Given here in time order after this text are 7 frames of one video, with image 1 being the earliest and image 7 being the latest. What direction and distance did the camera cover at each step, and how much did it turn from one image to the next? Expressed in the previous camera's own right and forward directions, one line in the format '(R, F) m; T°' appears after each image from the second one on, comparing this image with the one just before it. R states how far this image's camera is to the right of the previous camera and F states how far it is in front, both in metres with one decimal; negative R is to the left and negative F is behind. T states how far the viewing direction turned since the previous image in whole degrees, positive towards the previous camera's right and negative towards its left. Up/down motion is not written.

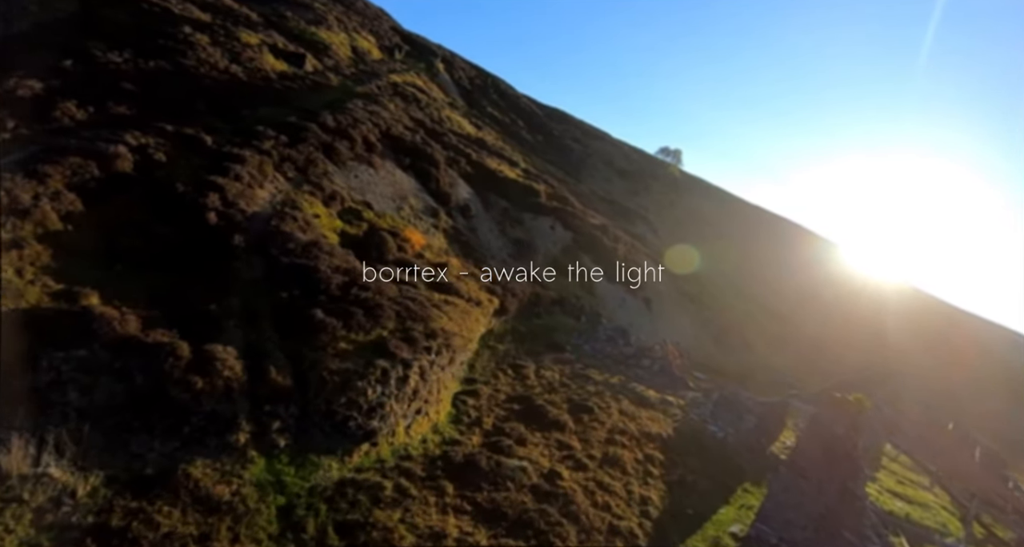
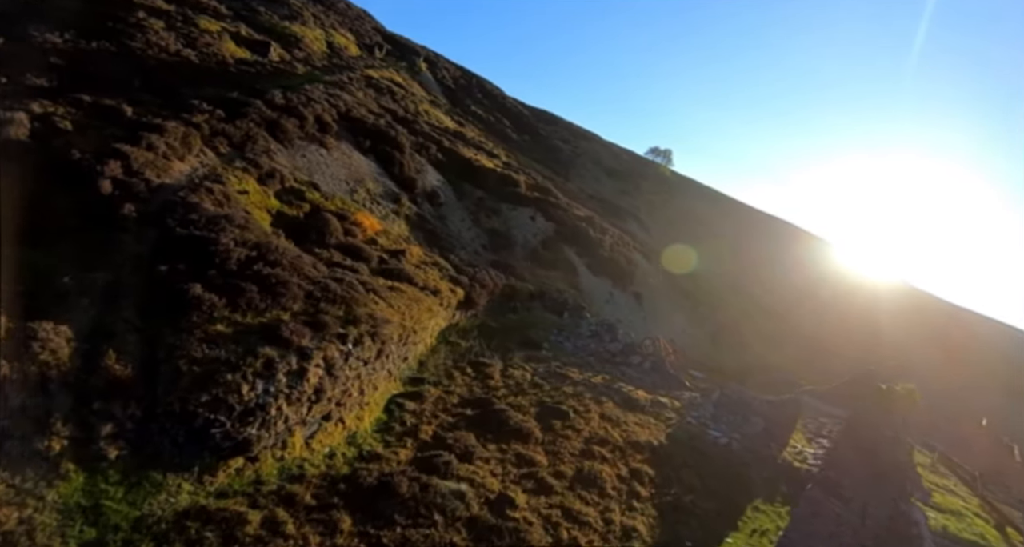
(+1.3, +4.0) m; +1°
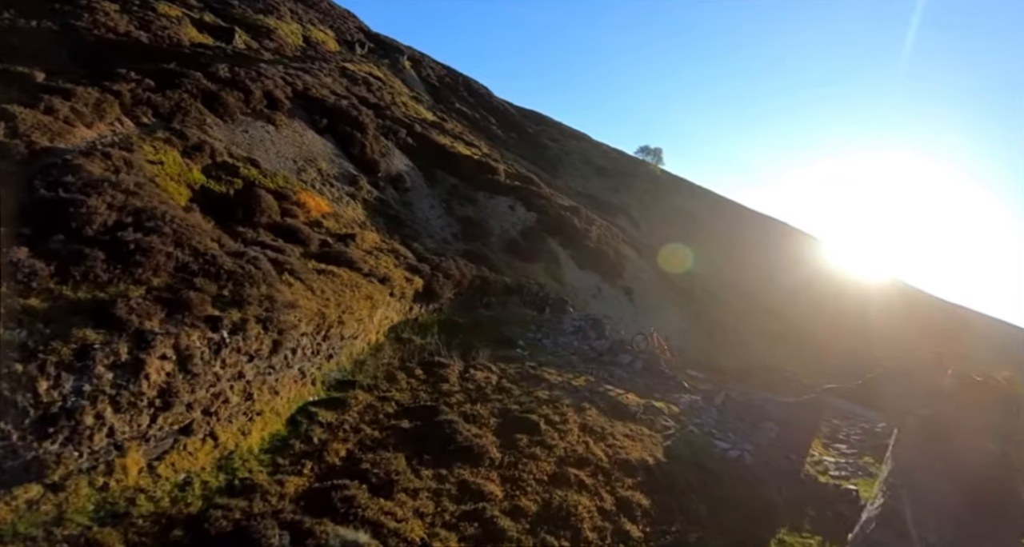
(+1.0, +3.6) m; +1°
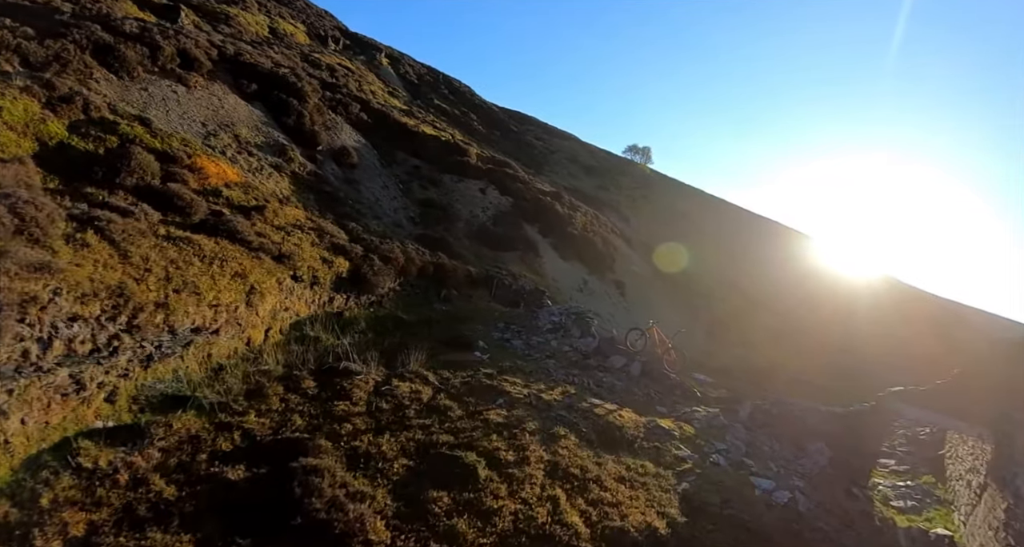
(+1.0, +4.9) m; +1°
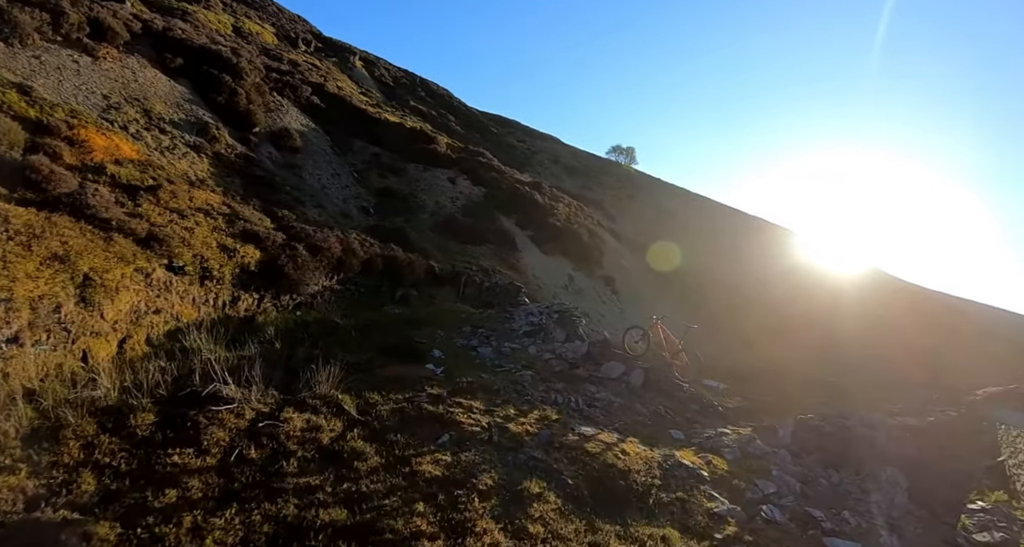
(+0.5, +3.4) m; +1°
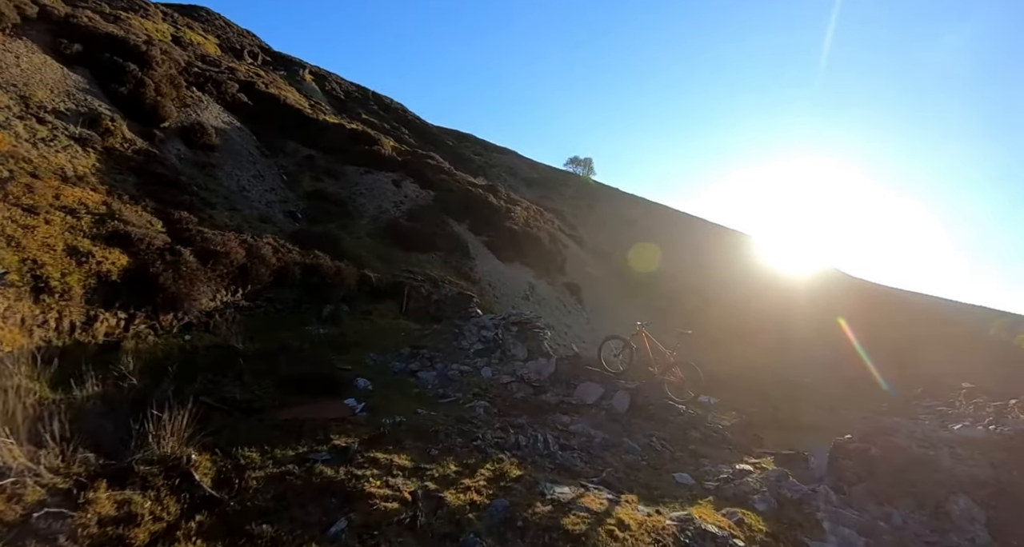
(+0.2, +2.3) m; +4°
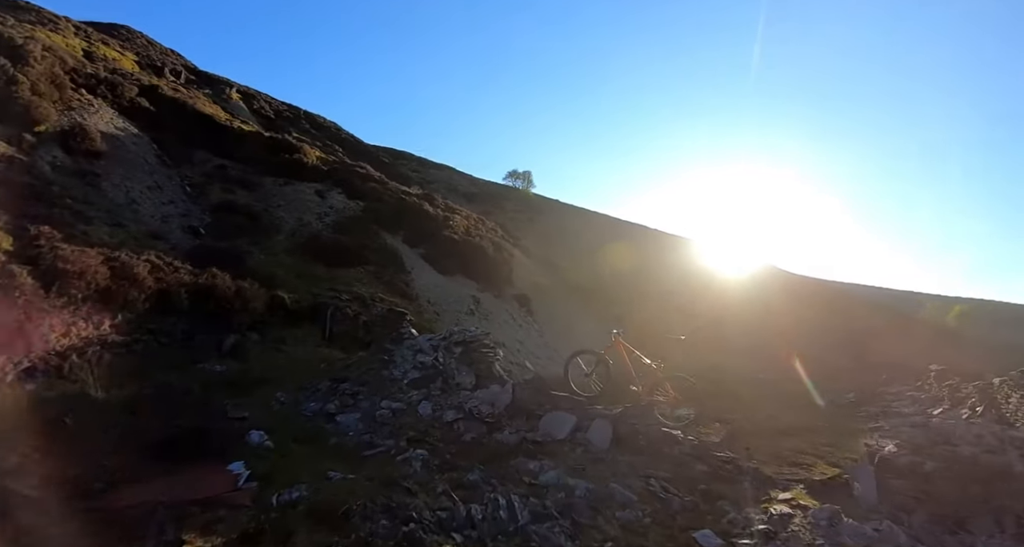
(0.0, +1.7) m; +6°
